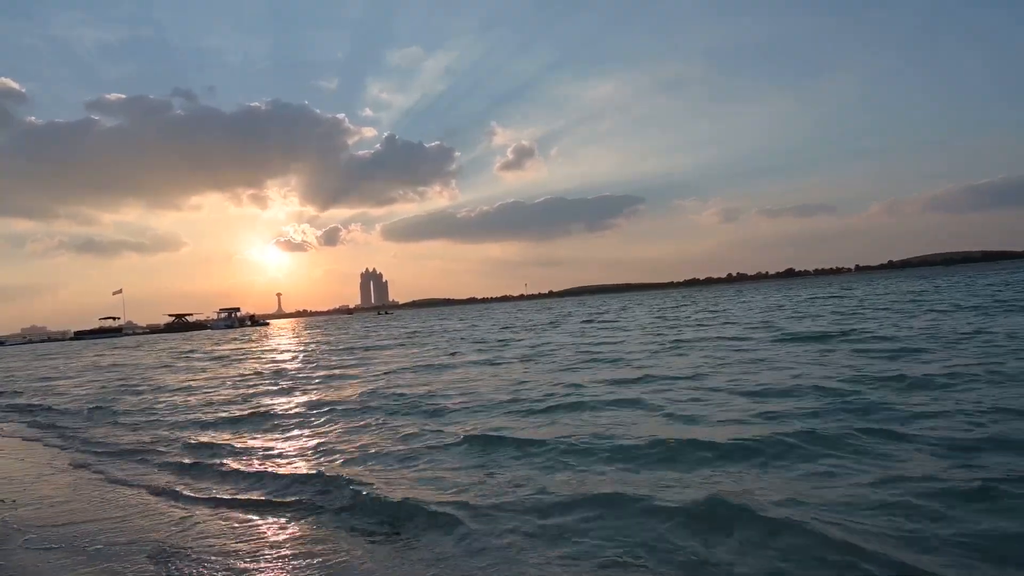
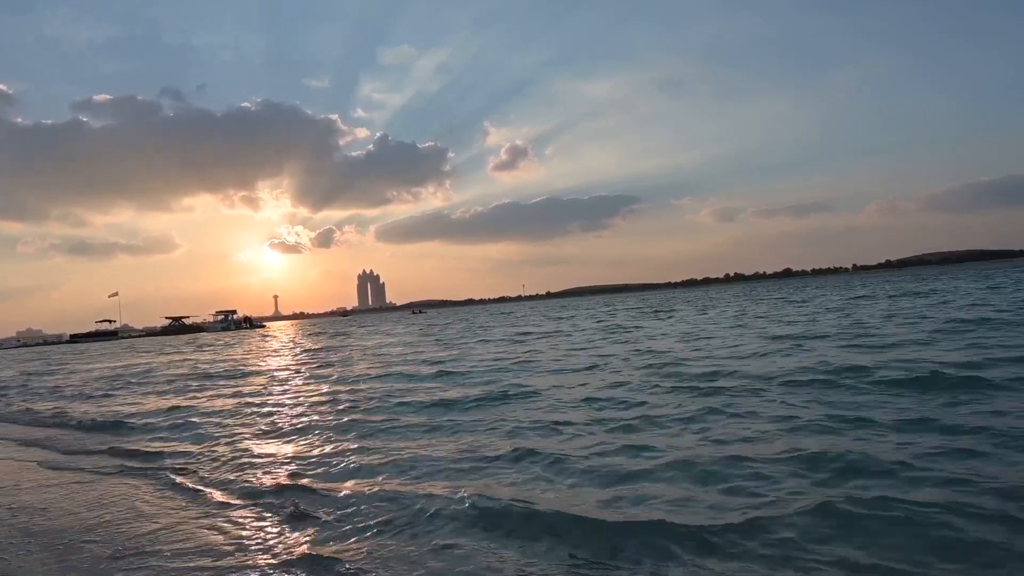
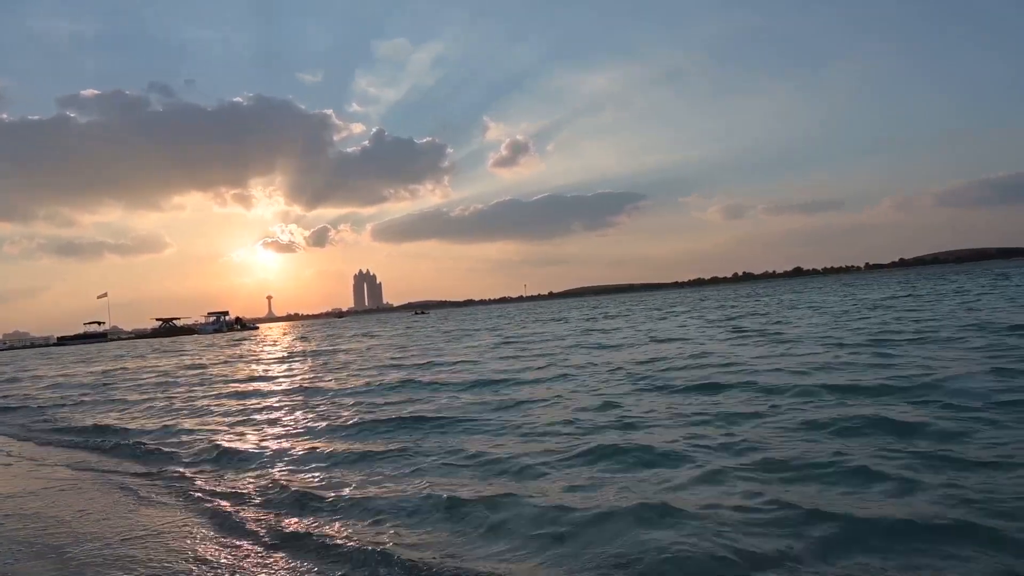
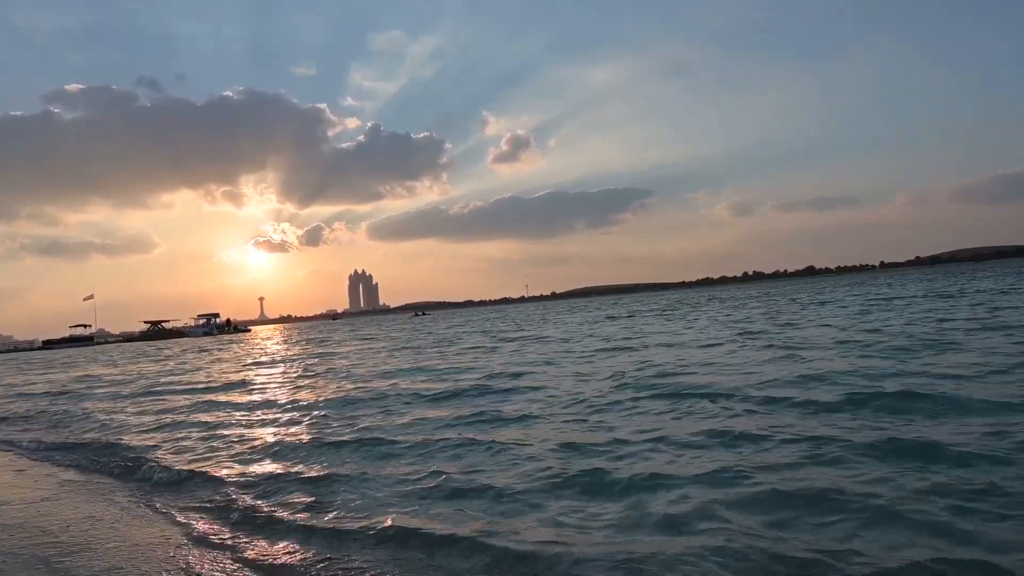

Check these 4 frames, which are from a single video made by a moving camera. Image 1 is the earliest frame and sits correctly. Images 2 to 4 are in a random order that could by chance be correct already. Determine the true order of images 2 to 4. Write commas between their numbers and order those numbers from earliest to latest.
2, 3, 4
